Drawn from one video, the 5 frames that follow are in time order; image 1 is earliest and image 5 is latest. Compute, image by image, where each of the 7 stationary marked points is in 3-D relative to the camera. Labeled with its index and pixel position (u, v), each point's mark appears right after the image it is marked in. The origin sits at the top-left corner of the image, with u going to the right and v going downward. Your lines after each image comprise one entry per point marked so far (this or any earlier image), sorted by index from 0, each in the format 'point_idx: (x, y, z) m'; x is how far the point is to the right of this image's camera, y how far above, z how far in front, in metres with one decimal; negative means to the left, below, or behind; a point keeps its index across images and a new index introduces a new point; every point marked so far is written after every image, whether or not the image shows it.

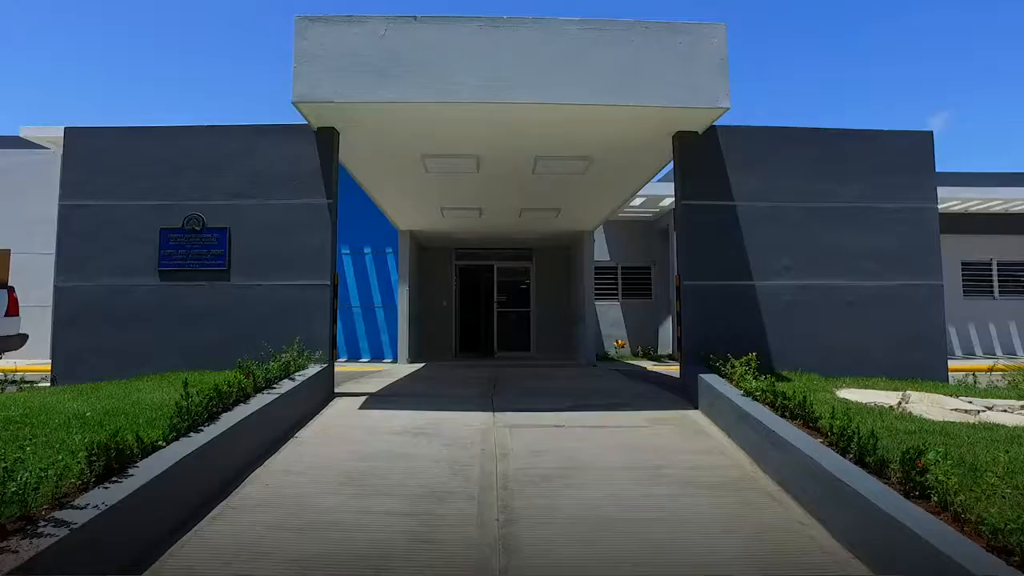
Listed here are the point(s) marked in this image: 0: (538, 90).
0: (+0.3, +2.3, +7.5) m
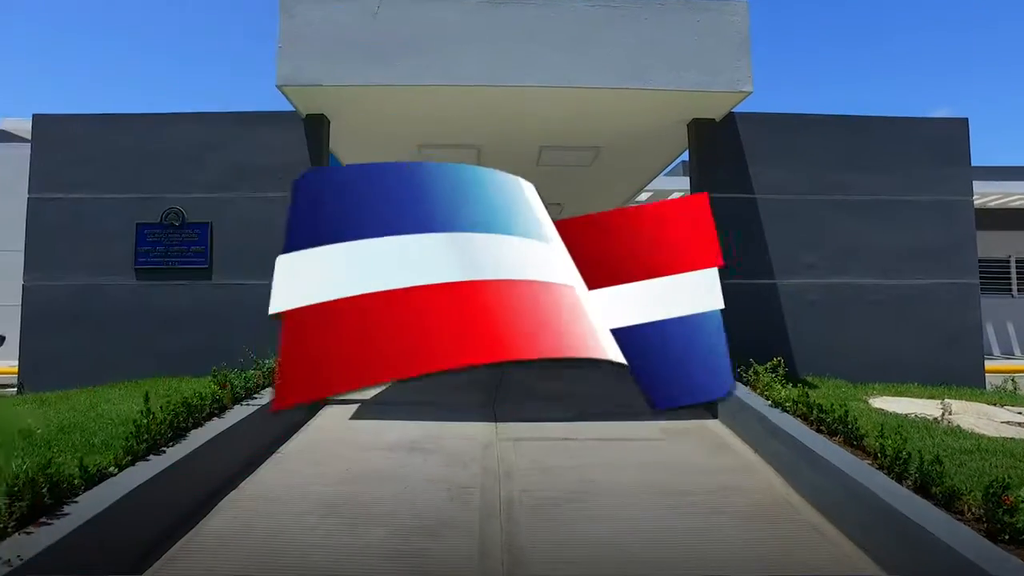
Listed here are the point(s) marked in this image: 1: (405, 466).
0: (+0.3, +2.3, +6.9) m
1: (-0.9, -1.5, +5.5) m
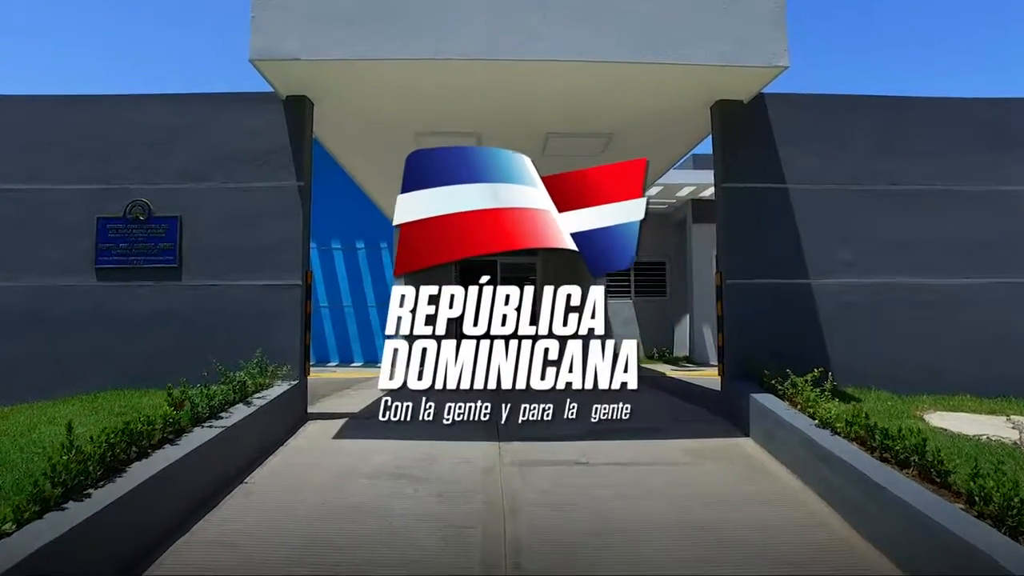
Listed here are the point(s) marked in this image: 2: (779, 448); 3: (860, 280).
0: (+0.4, +2.3, +6.1) m
1: (-0.8, -1.5, +4.7) m
2: (+2.2, -1.3, +5.5) m
3: (+3.7, +0.1, +7.0) m
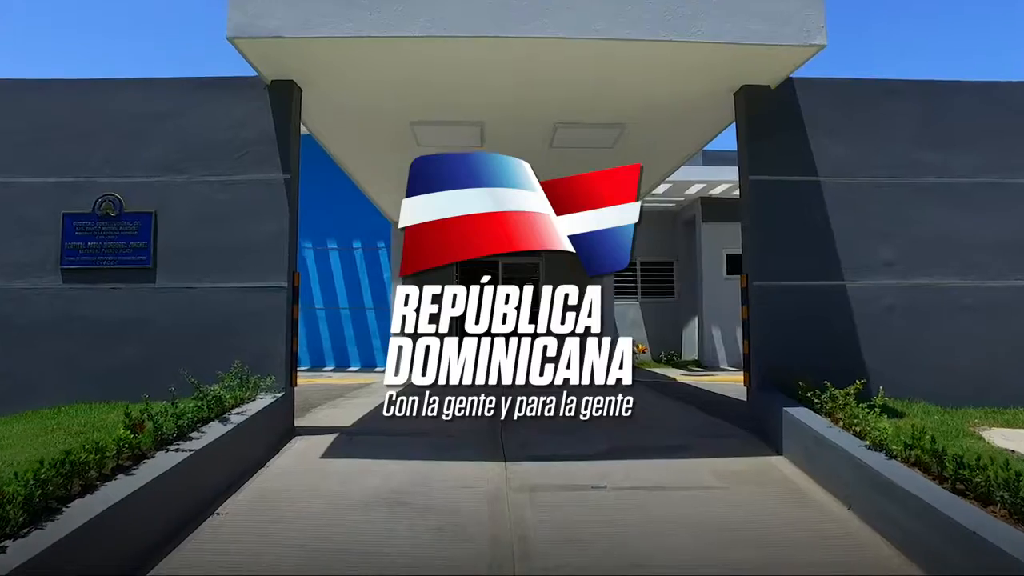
0: (+0.4, +2.2, +5.5) m
1: (-0.8, -1.5, +4.1) m
2: (+2.3, -1.4, +4.9) m
3: (+3.8, +0.1, +6.4) m
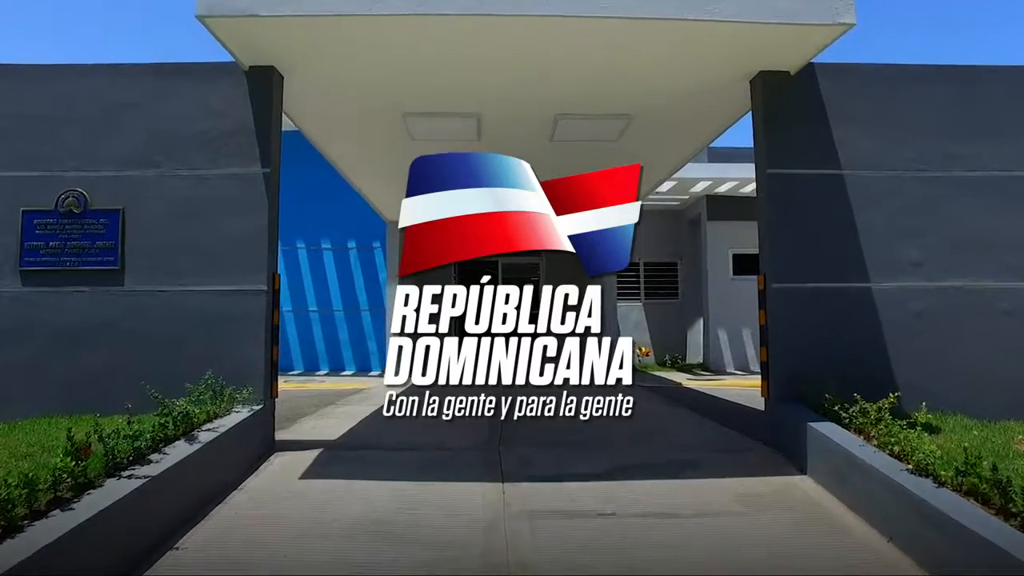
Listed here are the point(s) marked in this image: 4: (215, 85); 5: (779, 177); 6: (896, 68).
0: (+0.4, +2.2, +5.0) m
1: (-0.8, -1.6, +3.6) m
2: (+2.3, -1.4, +4.4) m
3: (+3.8, 0.0, +5.9) m
4: (-2.7, +1.8, +5.9) m
5: (+2.4, +1.0, +6.0) m
6: (+3.5, +2.0, +6.0) m
